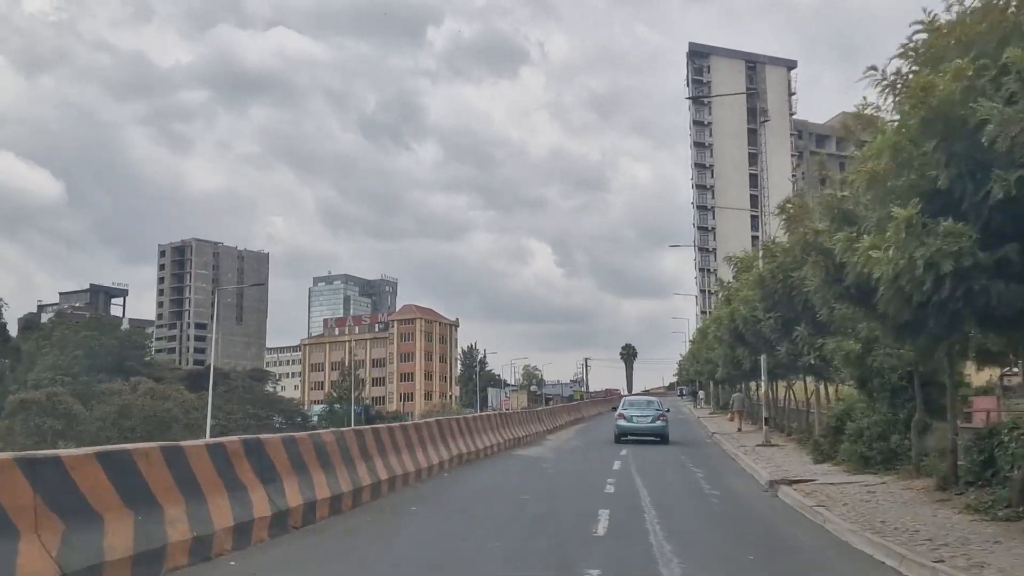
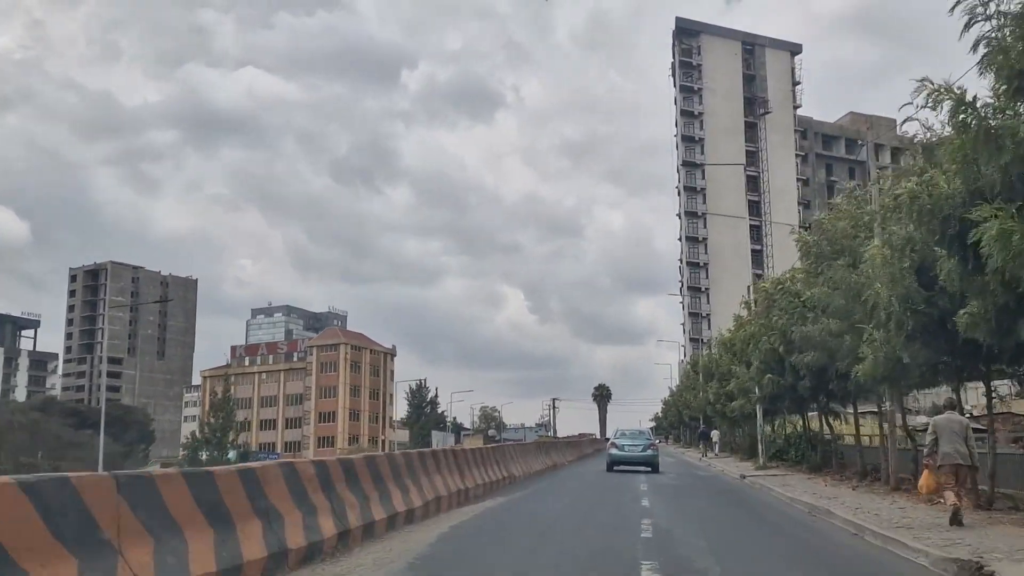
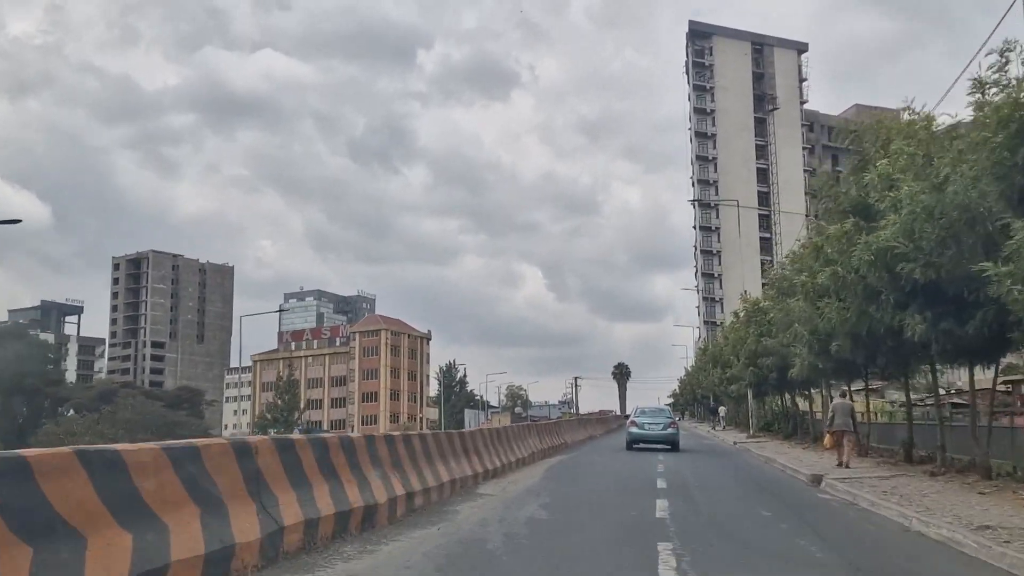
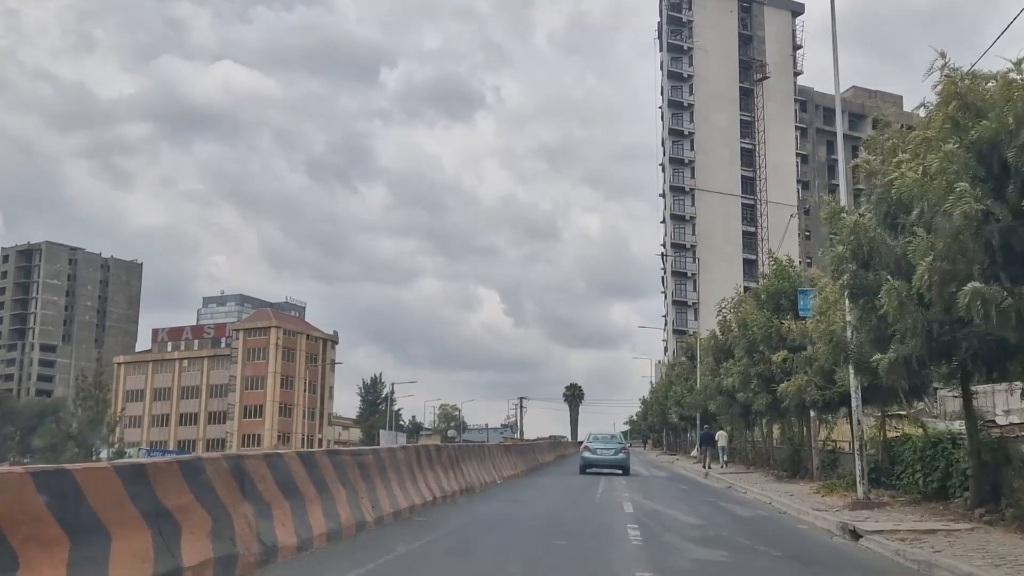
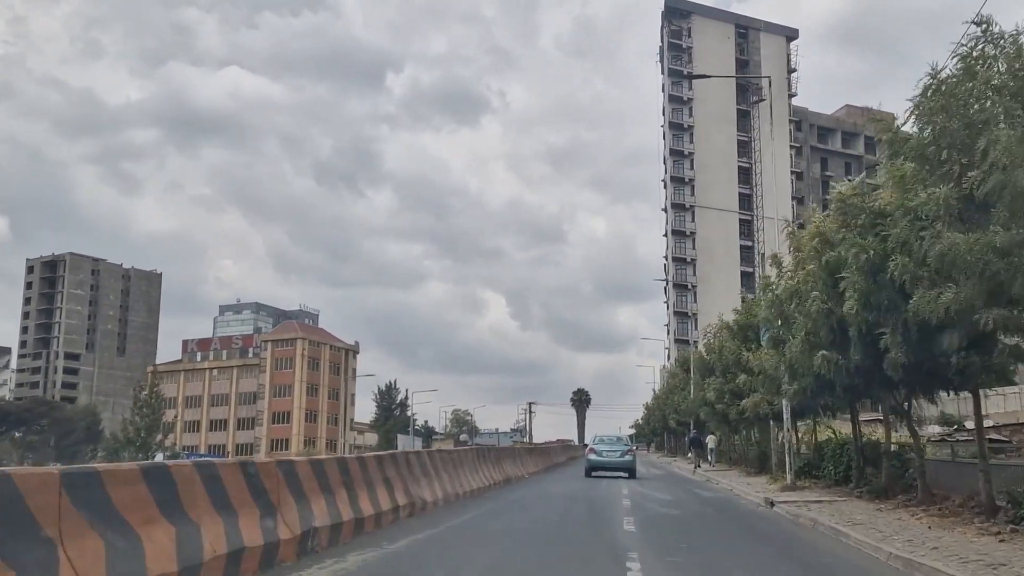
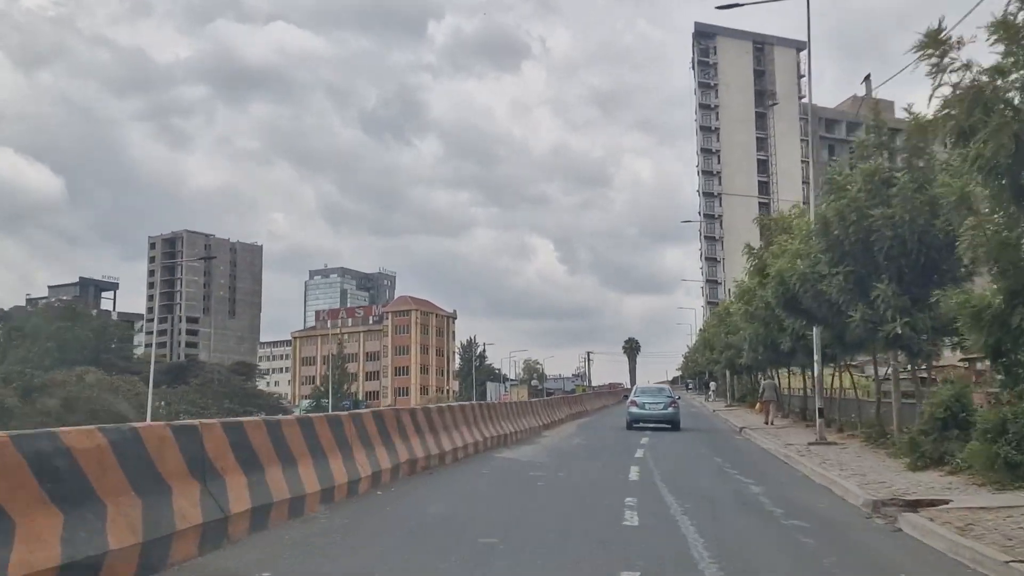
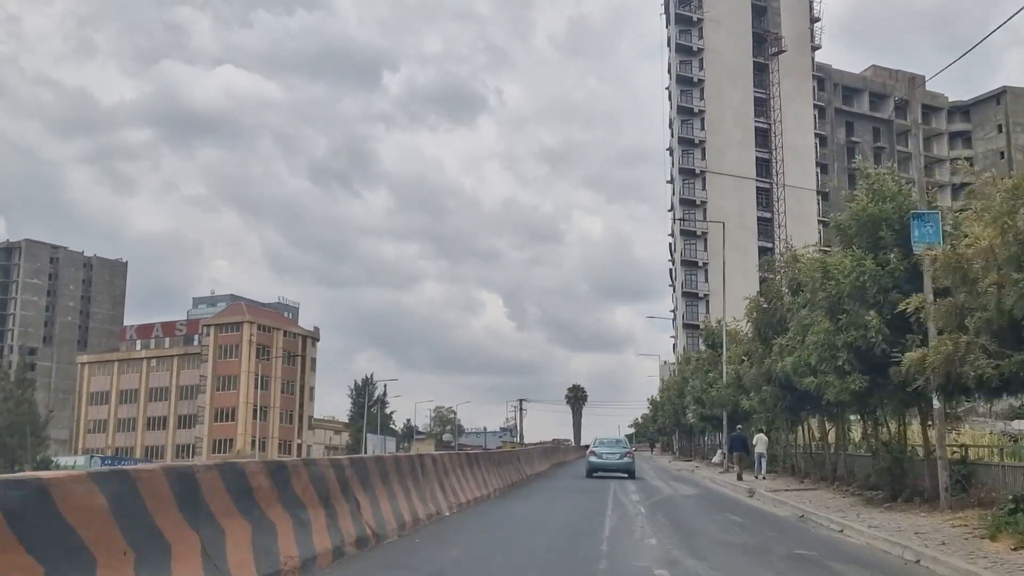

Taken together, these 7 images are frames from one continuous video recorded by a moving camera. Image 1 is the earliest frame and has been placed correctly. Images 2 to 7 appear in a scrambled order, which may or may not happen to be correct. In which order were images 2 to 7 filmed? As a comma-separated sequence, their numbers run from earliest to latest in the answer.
6, 3, 2, 5, 4, 7
